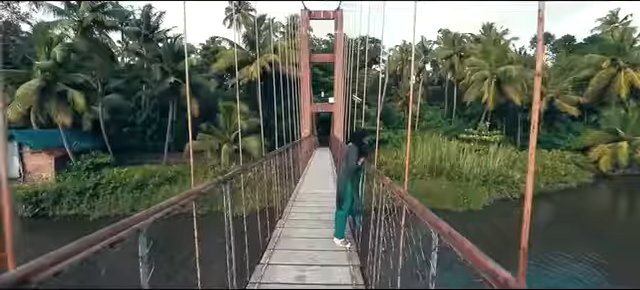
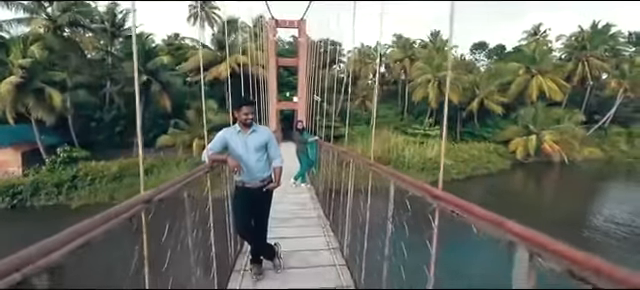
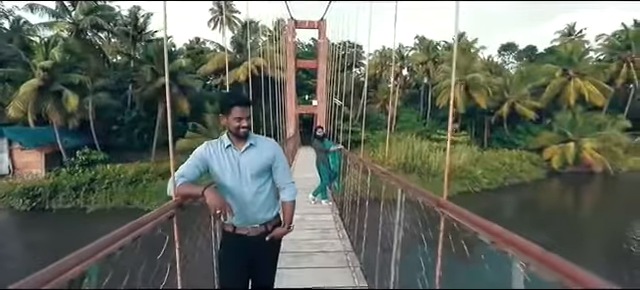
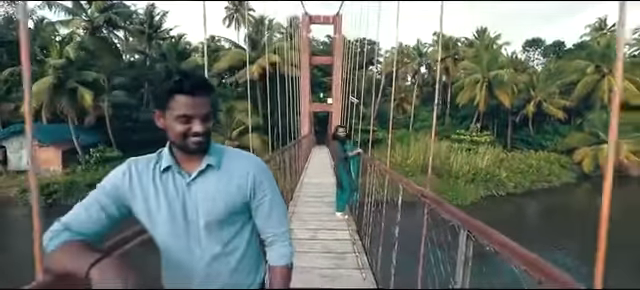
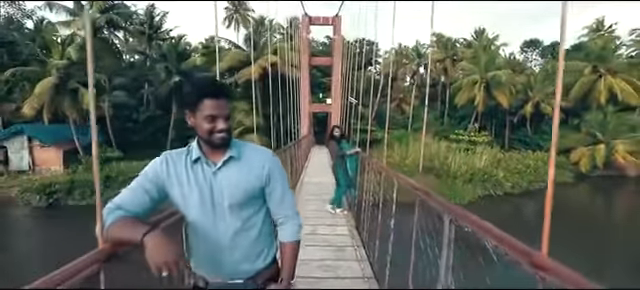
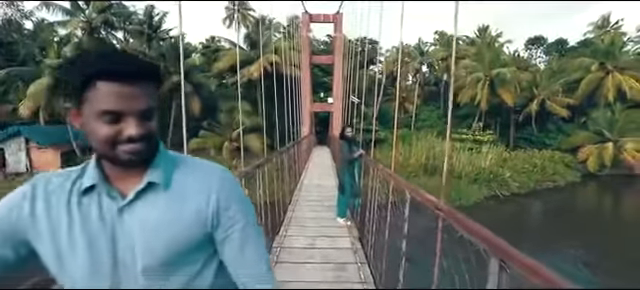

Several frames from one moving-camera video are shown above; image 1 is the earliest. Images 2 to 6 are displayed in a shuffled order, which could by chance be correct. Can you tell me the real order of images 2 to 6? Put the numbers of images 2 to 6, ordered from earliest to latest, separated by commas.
6, 4, 5, 3, 2
